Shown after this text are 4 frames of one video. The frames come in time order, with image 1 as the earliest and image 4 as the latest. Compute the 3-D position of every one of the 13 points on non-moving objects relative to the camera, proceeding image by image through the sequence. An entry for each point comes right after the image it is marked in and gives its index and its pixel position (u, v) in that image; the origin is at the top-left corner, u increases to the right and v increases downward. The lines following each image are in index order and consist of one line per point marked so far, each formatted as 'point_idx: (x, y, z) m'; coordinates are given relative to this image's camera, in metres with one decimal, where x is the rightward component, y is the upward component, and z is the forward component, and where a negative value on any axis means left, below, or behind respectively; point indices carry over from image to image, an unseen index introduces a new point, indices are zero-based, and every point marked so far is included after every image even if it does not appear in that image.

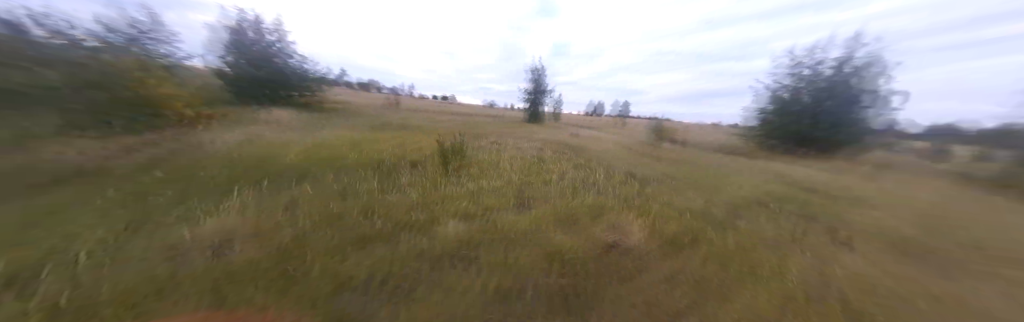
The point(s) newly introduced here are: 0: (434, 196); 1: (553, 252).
0: (-1.4, -0.5, +4.0) m
1: (+0.5, -1.1, +3.0) m
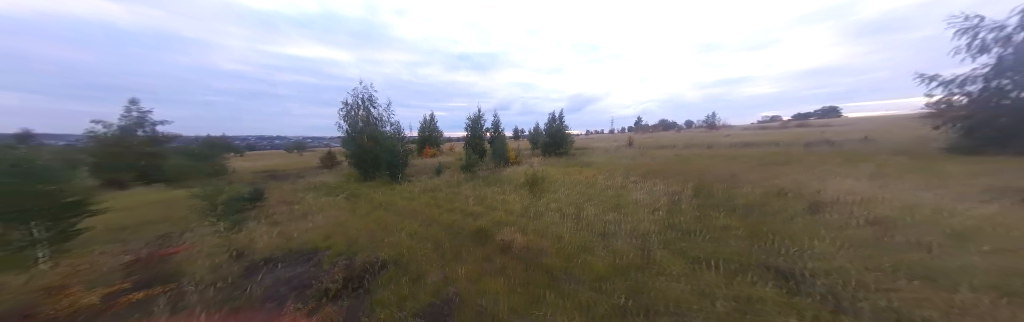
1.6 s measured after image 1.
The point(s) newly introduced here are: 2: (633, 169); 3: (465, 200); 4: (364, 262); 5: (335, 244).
0: (-0.1, -1.5, +8.9) m
1: (-0.7, -1.9, +6.7) m
2: (+6.7, -0.5, +12.4) m
3: (-1.8, -1.6, +9.5) m
4: (-3.3, -2.2, +5.0) m
5: (-4.7, -2.2, +6.3) m
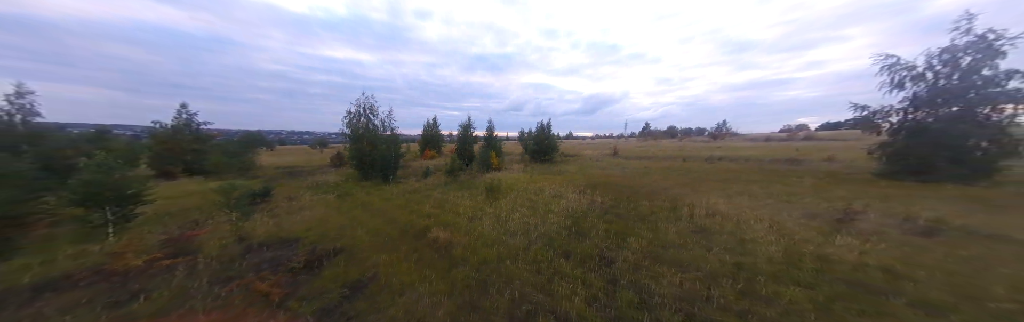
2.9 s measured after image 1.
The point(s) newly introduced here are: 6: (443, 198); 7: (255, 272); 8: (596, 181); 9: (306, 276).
0: (-2.3, -2.0, +10.4) m
1: (-3.0, -2.4, +8.4) m
2: (+4.8, -1.2, +13.6) m
3: (-3.9, -2.0, +11.2) m
4: (-5.7, -2.6, +6.8) m
5: (-7.0, -2.6, +8.2) m
6: (-3.5, -1.9, +12.0) m
7: (-6.4, -2.8, +5.7) m
8: (+5.0, -1.1, +13.9) m
9: (-4.9, -2.7, +5.6) m
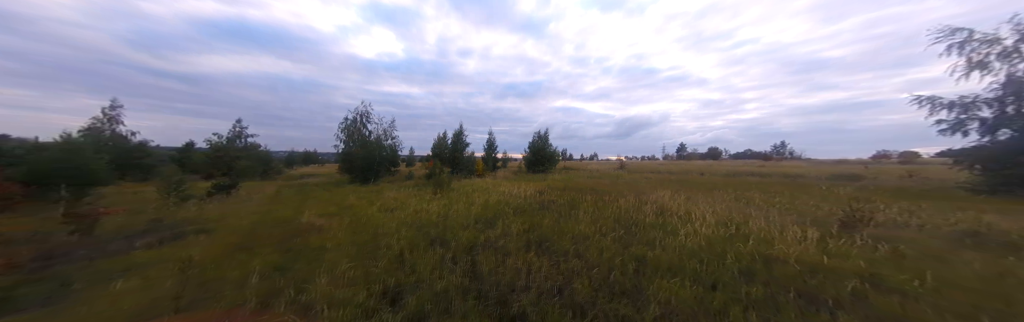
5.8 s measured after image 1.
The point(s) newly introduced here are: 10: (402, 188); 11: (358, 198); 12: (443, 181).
0: (-4.9, -1.7, +9.5) m
1: (-6.0, -1.8, +7.5) m
2: (+2.5, -1.3, +11.5) m
3: (-6.4, -1.8, +10.5) m
4: (-9.0, -1.8, +6.3) m
5: (-10.0, -1.9, +7.9) m
6: (-5.9, -1.8, +11.2) m
7: (-9.7, -1.9, +5.4) m
8: (+2.8, -1.3, +11.8) m
9: (-8.3, -1.8, +5.1) m
10: (-6.1, -1.7, +12.7) m
11: (-6.7, -1.8, +9.9) m
12: (-4.3, -1.5, +14.0) m
